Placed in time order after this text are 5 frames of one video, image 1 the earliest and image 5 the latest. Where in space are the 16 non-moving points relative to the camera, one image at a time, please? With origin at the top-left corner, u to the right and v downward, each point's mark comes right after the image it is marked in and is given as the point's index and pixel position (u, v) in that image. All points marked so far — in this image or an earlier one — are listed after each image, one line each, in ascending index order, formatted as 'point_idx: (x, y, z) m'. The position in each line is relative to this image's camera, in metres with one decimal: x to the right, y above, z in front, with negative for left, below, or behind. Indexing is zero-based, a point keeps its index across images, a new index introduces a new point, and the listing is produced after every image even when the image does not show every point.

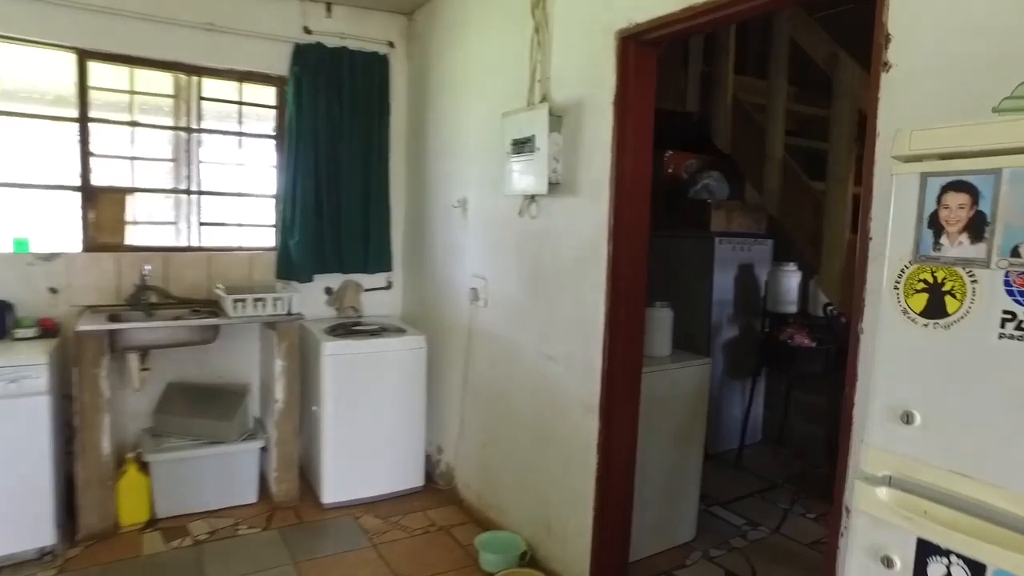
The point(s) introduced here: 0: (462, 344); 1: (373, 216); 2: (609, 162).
0: (-0.2, -0.3, +3.0) m
1: (-0.7, +0.4, +3.5) m
2: (+0.3, +0.4, +2.1) m
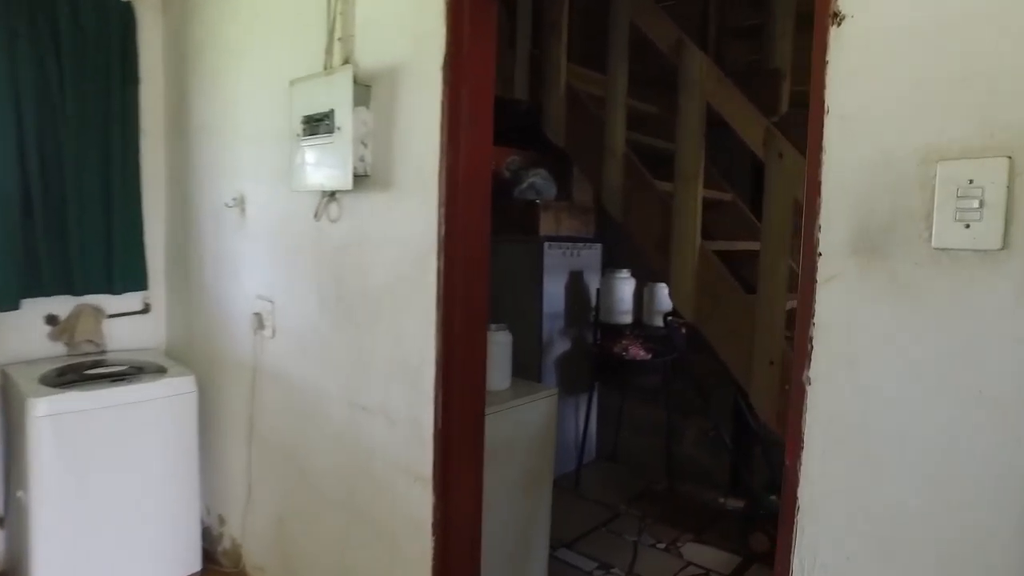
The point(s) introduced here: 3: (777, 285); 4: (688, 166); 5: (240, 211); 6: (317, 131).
0: (-0.9, -0.3, +2.3) m
1: (-1.5, +0.3, +2.6) m
2: (-0.2, +0.3, +1.6) m
3: (+0.9, 0.0, +2.3) m
4: (+0.7, +0.4, +2.5) m
5: (-0.9, +0.3, +2.3) m
6: (-0.5, +0.4, +1.8) m
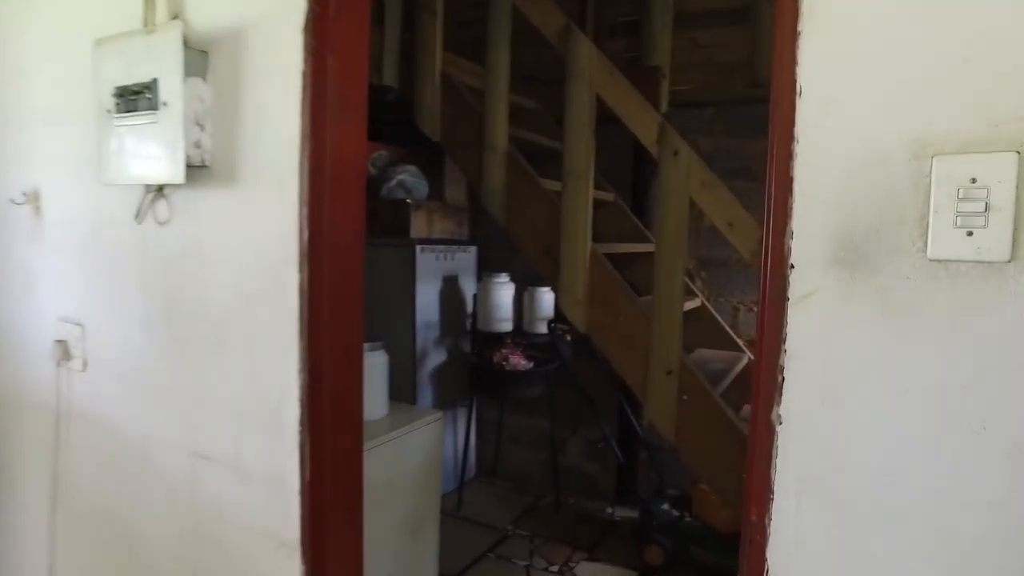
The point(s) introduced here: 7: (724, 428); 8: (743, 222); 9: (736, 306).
0: (-1.3, -0.4, +1.8) m
1: (-1.9, +0.2, +2.0) m
2: (-0.4, +0.3, +1.3) m
3: (+0.5, 0.0, +2.2) m
4: (+0.2, +0.4, +2.3) m
5: (-1.3, +0.2, +1.8) m
6: (-0.8, +0.4, +1.4) m
7: (+0.7, -0.5, +2.2) m
8: (+0.7, +0.2, +2.1) m
9: (+1.0, -0.1, +3.1) m
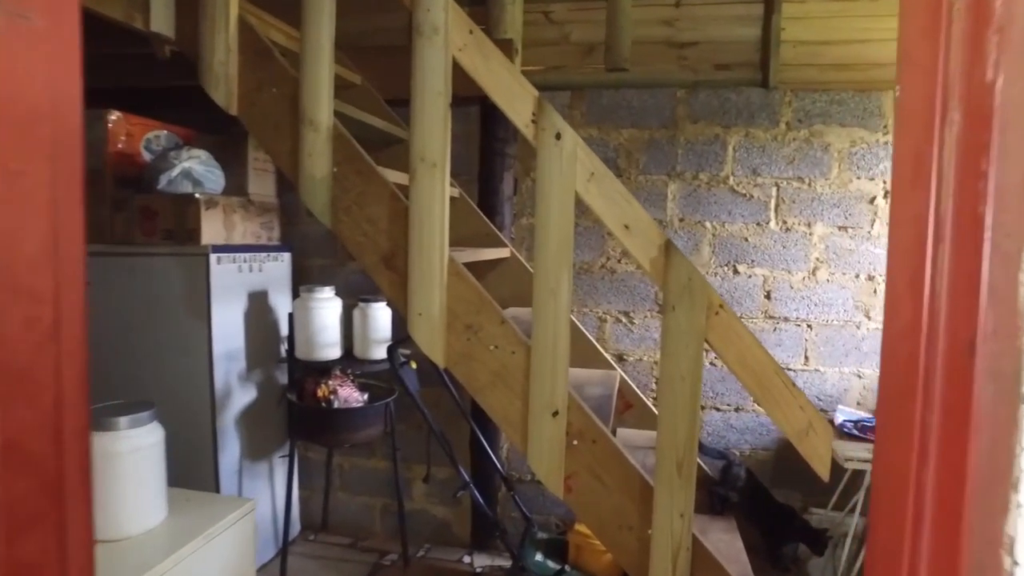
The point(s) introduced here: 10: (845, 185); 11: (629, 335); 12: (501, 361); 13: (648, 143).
0: (-1.5, -0.5, +0.9) m
1: (-2.2, +0.1, +0.9) m
2: (-0.5, +0.2, +0.6) m
3: (+0.1, -0.1, +1.7) m
4: (-0.2, +0.4, +1.8) m
5: (-1.5, +0.1, +0.9) m
6: (-0.9, +0.3, +0.6) m
7: (+0.3, -0.5, +1.8) m
8: (+0.3, +0.2, +1.7) m
9: (+0.4, -0.1, +2.8) m
10: (+1.3, +0.4, +2.6) m
11: (+0.5, -0.2, +2.8) m
12: (0.0, -0.2, +1.8) m
13: (+0.5, +0.6, +2.7) m
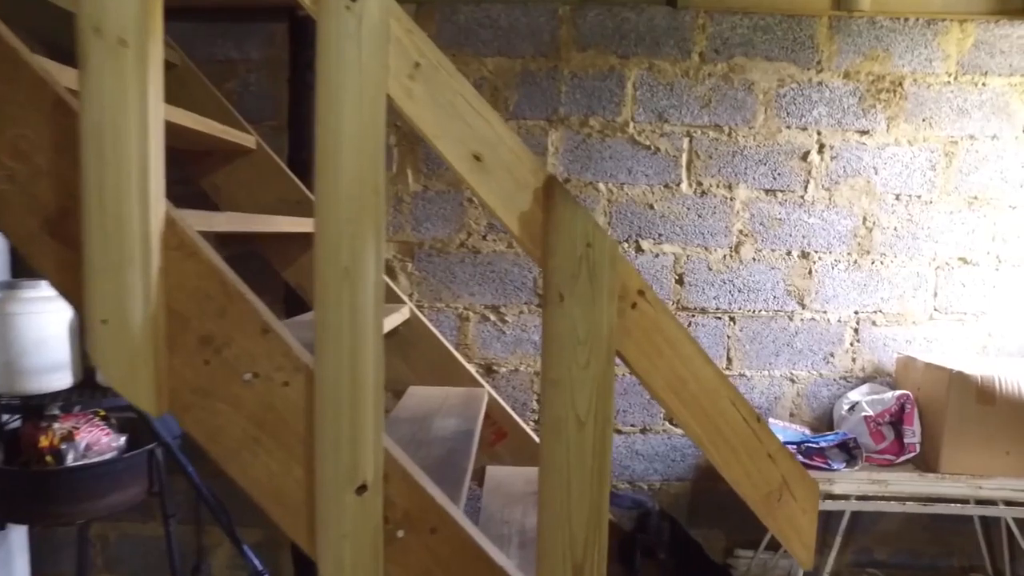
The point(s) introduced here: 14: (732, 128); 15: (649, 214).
0: (-1.7, -0.5, -0.1) m
1: (-2.4, +0.1, -0.3) m
2: (-0.7, +0.2, -0.2) m
3: (-0.2, 0.0, +1.0) m
4: (-0.6, +0.4, +1.0) m
5: (-1.7, +0.1, -0.2) m
6: (-1.1, +0.3, -0.3) m
7: (0.0, -0.5, +1.1) m
8: (0.0, +0.2, +1.0) m
9: (-0.1, -0.1, +2.0) m
10: (+0.8, +0.5, +2.0) m
11: (0.0, -0.2, +2.0) m
12: (-0.4, -0.2, +1.0) m
13: (0.0, +0.6, +2.0) m
14: (+0.7, +0.5, +2.0) m
15: (+0.4, +0.2, +2.0) m
